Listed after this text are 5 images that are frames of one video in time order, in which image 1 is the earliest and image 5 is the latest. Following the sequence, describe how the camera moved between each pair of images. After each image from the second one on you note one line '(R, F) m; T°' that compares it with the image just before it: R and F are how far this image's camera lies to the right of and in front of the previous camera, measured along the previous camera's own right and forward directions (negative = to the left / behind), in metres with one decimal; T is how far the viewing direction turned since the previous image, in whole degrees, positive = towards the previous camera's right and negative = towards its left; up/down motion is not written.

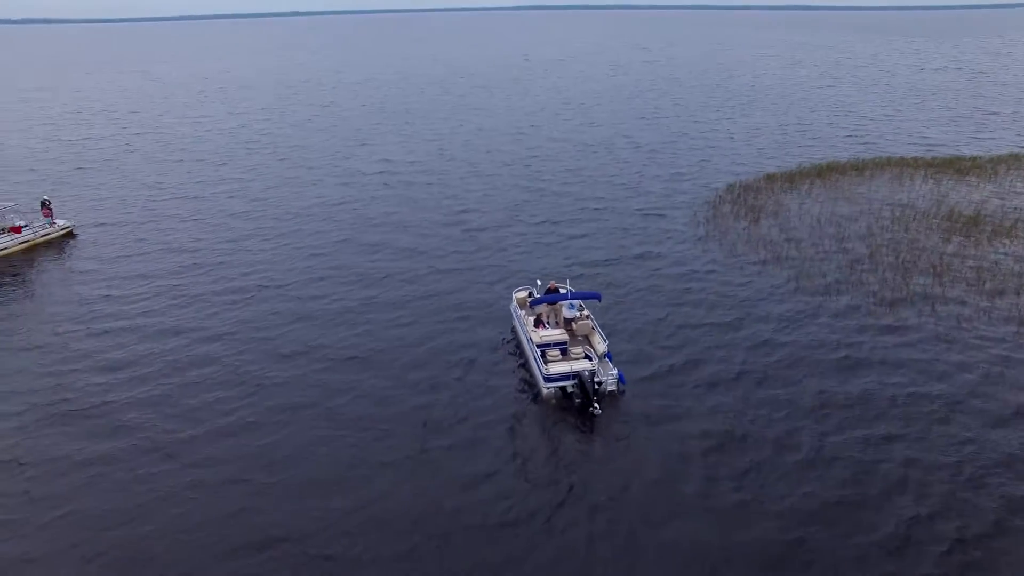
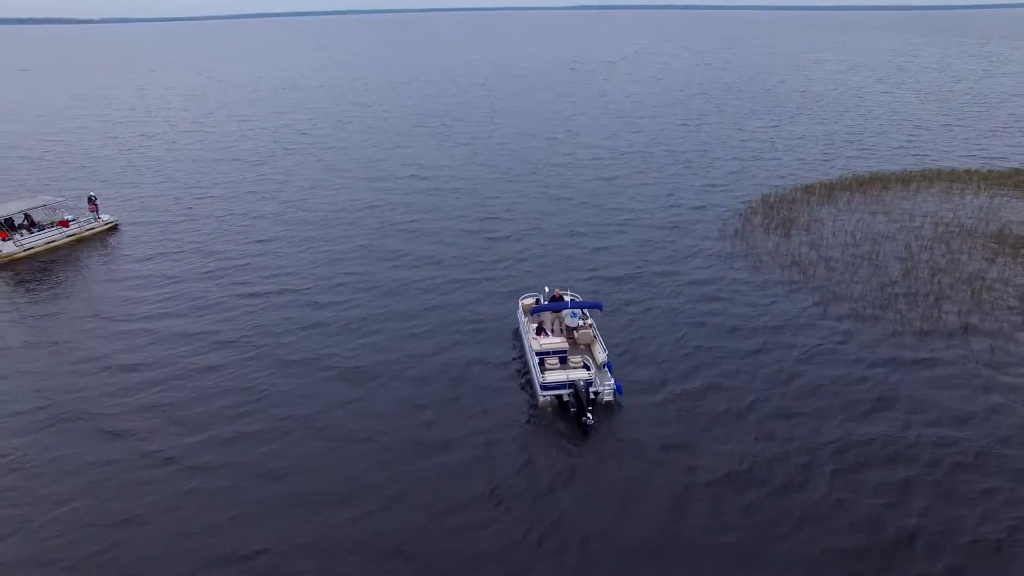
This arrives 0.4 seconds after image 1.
(+1.1, +0.1) m; -5°
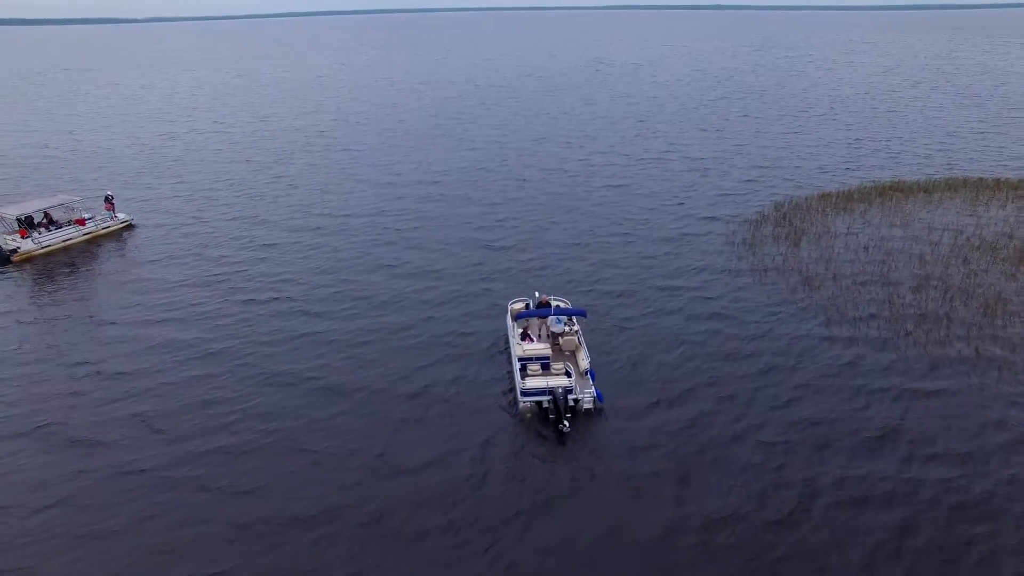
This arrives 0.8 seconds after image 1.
(+0.6, +0.2) m; -2°
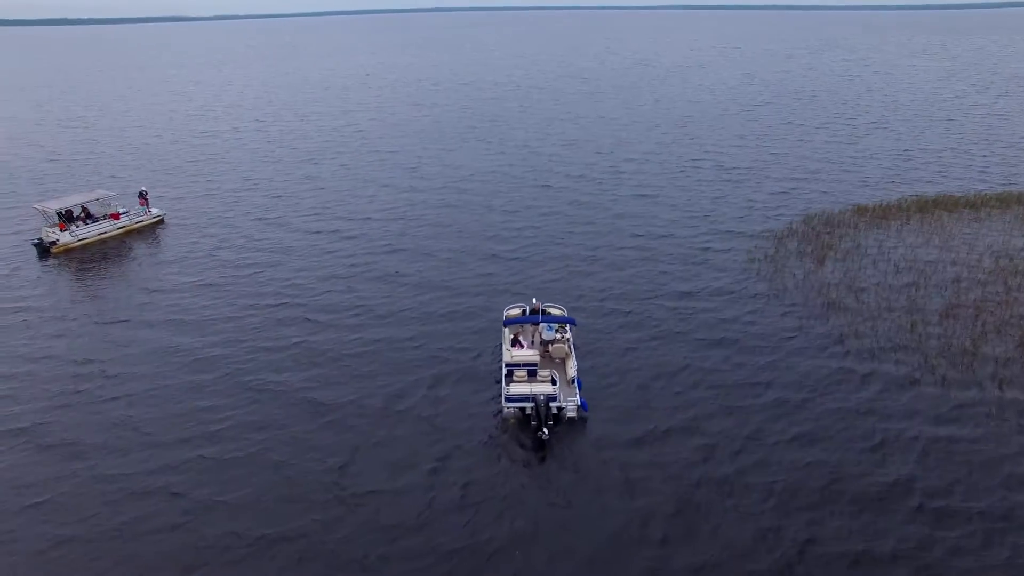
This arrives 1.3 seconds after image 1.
(+0.8, +0.3) m; -4°
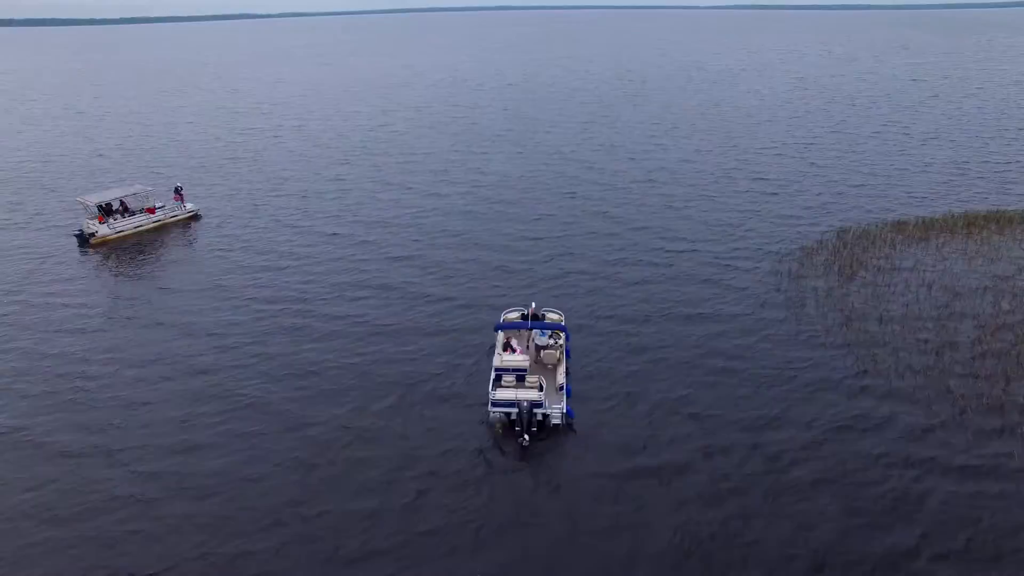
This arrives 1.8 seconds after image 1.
(+0.8, +0.4) m; -4°
